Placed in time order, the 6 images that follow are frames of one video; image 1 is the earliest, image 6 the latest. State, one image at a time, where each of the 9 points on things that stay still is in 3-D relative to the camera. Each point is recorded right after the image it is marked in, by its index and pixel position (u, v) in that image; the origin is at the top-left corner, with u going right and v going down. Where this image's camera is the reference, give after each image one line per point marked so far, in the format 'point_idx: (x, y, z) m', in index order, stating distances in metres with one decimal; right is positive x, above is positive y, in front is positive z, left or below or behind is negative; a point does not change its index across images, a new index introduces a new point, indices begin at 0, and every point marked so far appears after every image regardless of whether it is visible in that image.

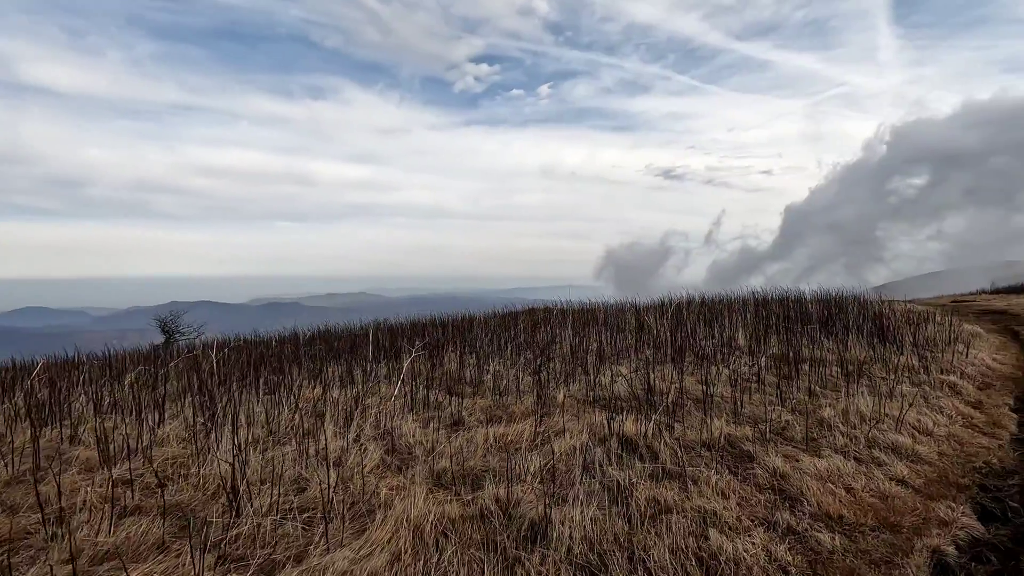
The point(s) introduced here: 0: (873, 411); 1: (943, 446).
0: (+3.8, -1.3, +5.7) m
1: (+4.1, -1.5, +5.1) m
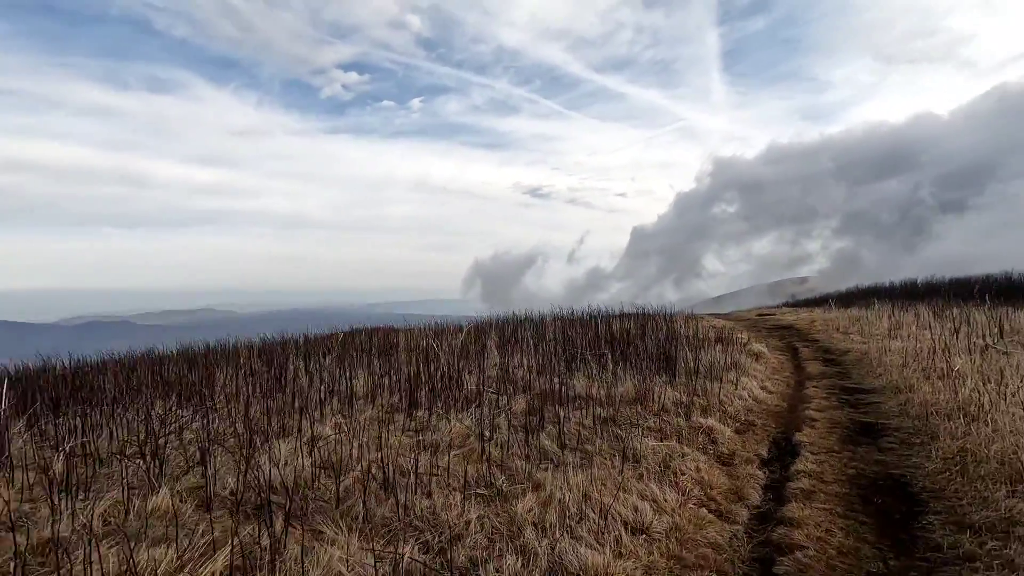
0: (+0.5, -1.6, +4.1) m
1: (+0.9, -1.8, +3.6) m
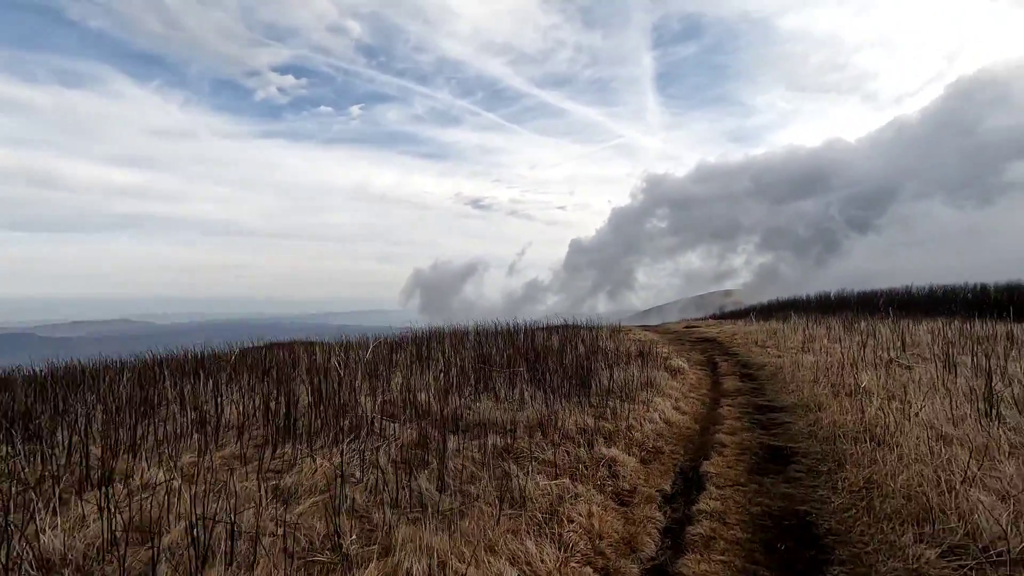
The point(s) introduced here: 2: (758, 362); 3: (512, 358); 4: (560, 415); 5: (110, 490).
0: (-0.4, -1.7, +3.4) m
1: (0.0, -1.9, +2.8) m
2: (+6.1, -1.8, +13.4) m
3: (0.0, -1.5, +11.8) m
4: (+0.6, -1.7, +7.1) m
5: (-3.6, -1.8, +4.8) m
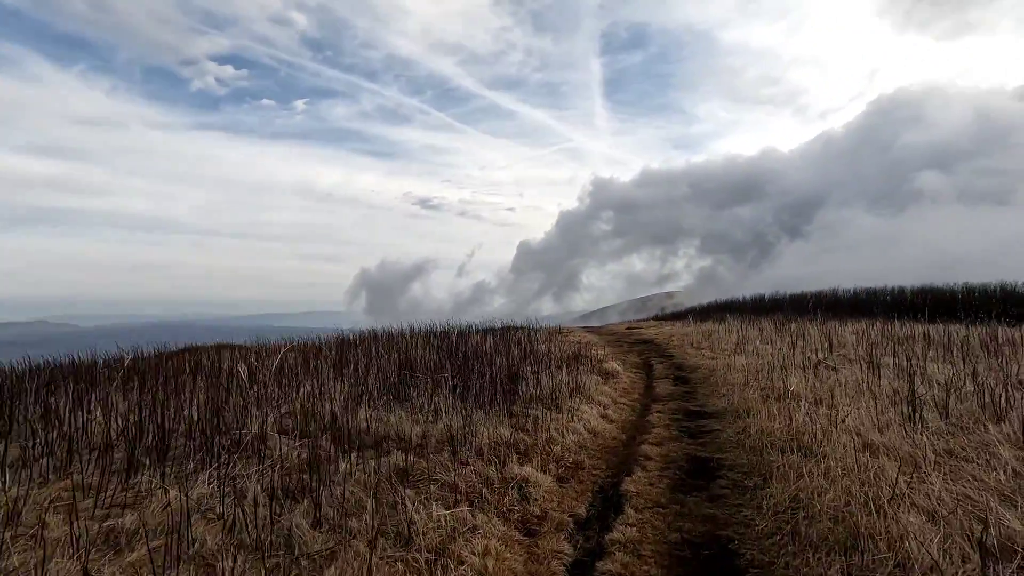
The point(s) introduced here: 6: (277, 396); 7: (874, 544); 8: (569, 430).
0: (-1.2, -1.7, +2.6) m
1: (-0.7, -1.9, +2.1) m
2: (+4.4, -1.9, +13.2) m
3: (-1.5, -1.5, +11.1) m
4: (-0.4, -1.7, +6.4) m
5: (-4.4, -1.8, +3.7) m
6: (-3.7, -1.7, +8.4) m
7: (+2.3, -1.6, +3.4) m
8: (+0.7, -1.8, +6.7) m
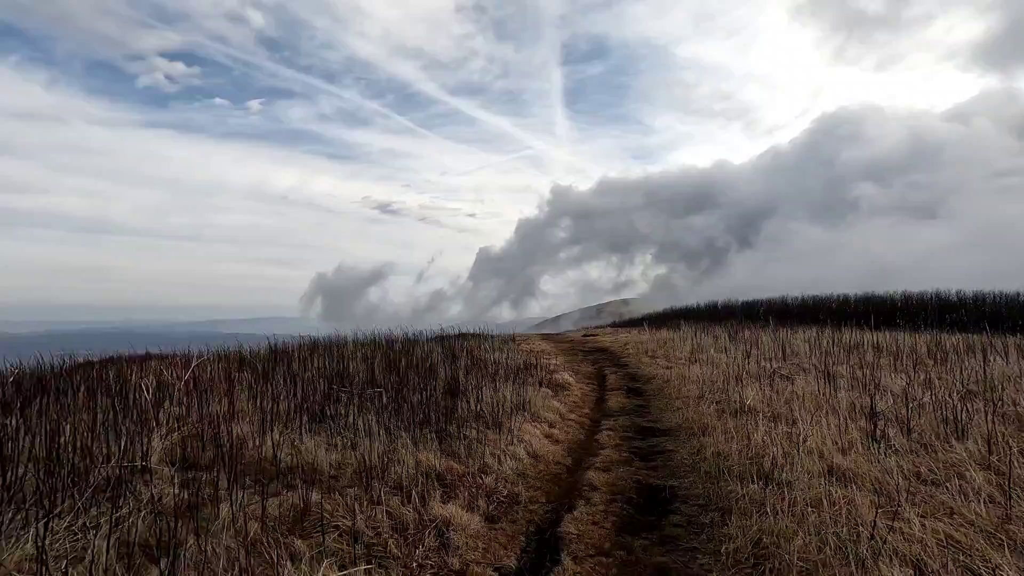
0: (-1.6, -1.7, +1.7) m
1: (-1.1, -1.9, +1.3) m
2: (+3.2, -2.0, +12.7) m
3: (-2.6, -1.6, +10.1) m
4: (-1.2, -1.7, +5.6) m
5: (-5.0, -1.8, +2.6) m
6: (-4.6, -1.8, +7.3) m
7: (+1.8, -1.7, +2.8) m
8: (0.0, -1.8, +5.9) m
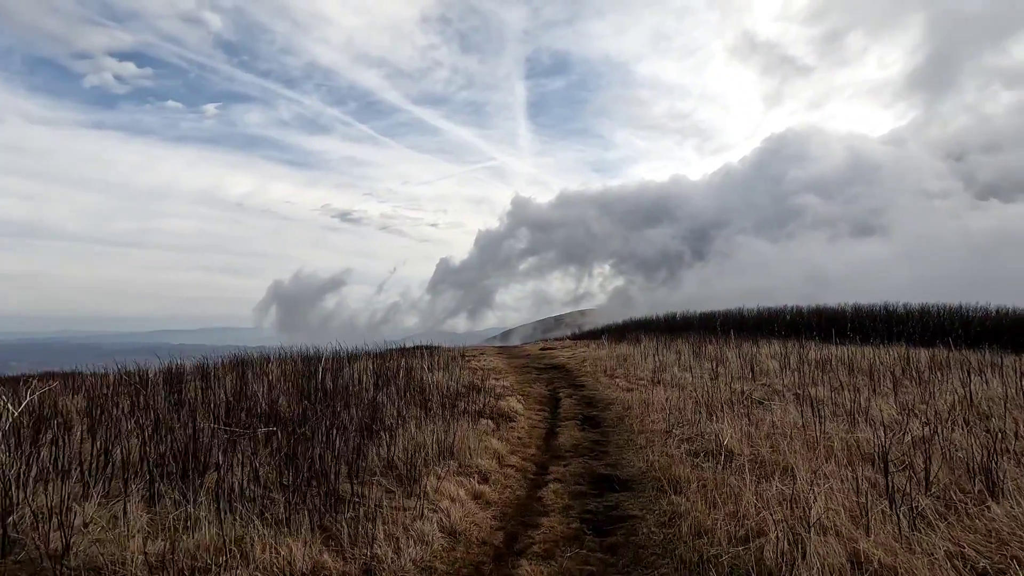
0: (-2.1, -1.8, 0.0) m
1: (-1.5, -1.9, -0.4) m
2: (+2.0, -2.3, +11.3) m
3: (-3.6, -1.8, +8.3) m
4: (-1.9, -1.8, +3.8) m
5: (-5.5, -1.8, +0.6) m
6: (-5.4, -1.9, +5.3) m
7: (+1.3, -1.7, +1.3) m
8: (-0.8, -2.0, +4.3) m
